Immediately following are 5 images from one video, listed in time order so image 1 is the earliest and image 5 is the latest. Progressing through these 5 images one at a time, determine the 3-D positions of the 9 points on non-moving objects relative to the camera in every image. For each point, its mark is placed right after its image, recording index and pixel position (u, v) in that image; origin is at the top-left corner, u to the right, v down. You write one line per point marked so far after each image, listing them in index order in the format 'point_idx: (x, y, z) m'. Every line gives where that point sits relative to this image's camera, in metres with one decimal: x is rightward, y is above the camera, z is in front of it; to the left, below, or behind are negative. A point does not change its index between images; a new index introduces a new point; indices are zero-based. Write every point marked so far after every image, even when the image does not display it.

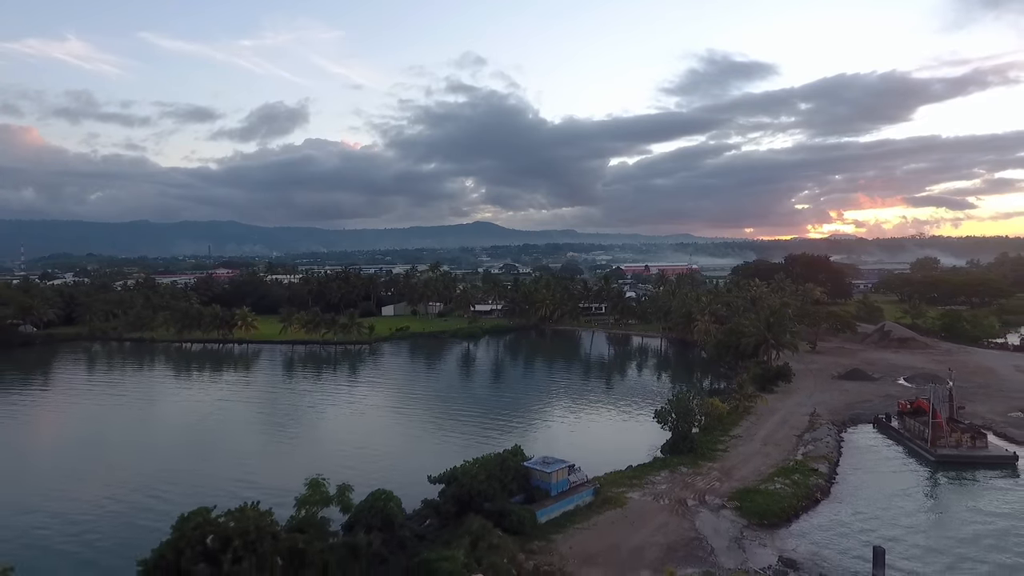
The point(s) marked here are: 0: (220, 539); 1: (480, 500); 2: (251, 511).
0: (-6.3, -5.3, +13.4) m
1: (-1.1, -6.7, +19.5) m
2: (-6.0, -5.2, +14.1) m
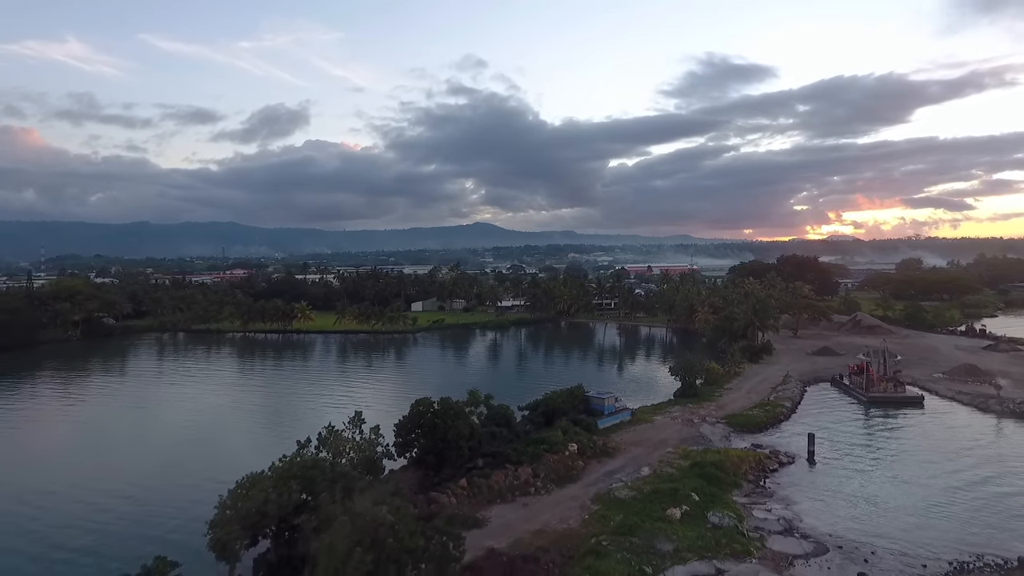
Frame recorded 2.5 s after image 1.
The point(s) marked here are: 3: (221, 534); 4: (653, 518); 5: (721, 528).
0: (-2.8, -4.7, +24.3) m
1: (+2.4, -6.2, +30.4) m
2: (-2.5, -4.6, +25.0) m
3: (-7.4, -6.2, +15.6) m
4: (+4.5, -7.4, +19.8) m
5: (+6.6, -7.6, +19.4) m
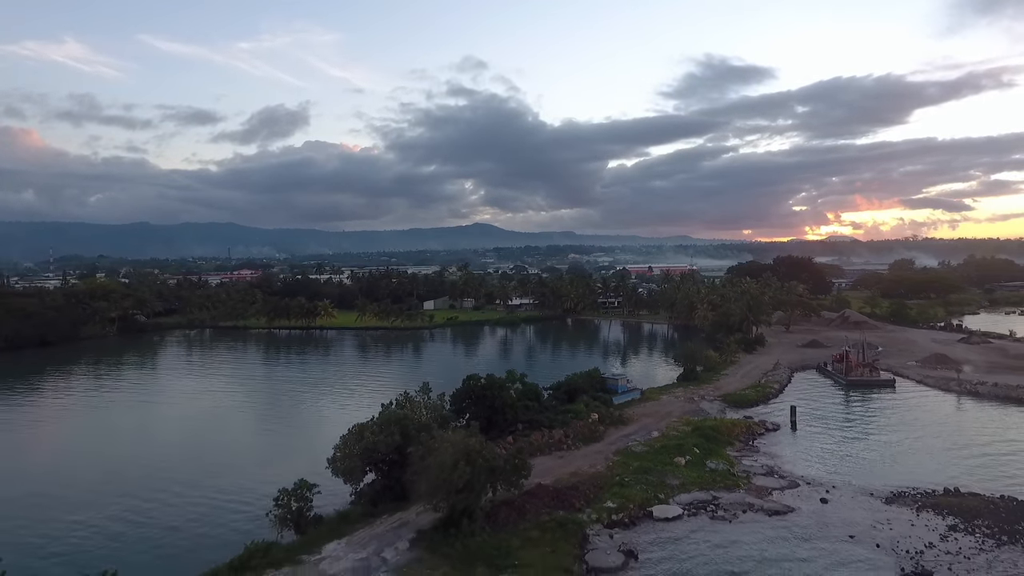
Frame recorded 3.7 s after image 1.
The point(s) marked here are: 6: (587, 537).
0: (-1.2, -4.5, +29.7) m
1: (+4.0, -6.0, +35.7) m
2: (-0.9, -4.4, +30.3) m
3: (-5.8, -6.0, +21.0) m
4: (+6.2, -7.2, +25.1) m
5: (+8.3, -7.3, +24.7) m
6: (+2.4, -7.9, +19.6) m
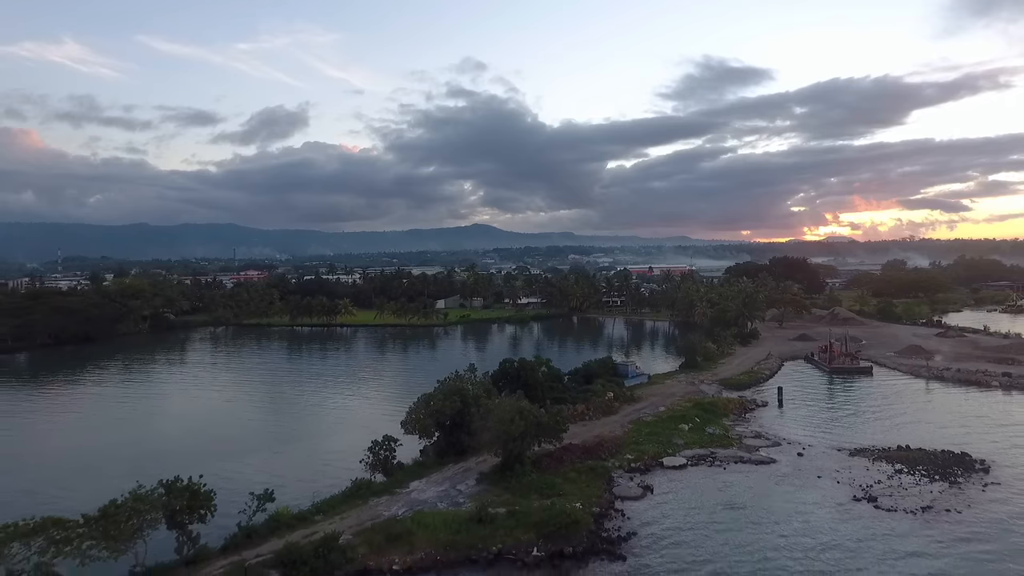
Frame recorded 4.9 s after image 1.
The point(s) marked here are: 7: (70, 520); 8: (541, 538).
0: (+0.5, -4.3, +35.0) m
1: (+5.6, -5.8, +41.1) m
2: (+0.8, -4.3, +35.7) m
3: (-4.1, -5.8, +26.3) m
4: (+7.8, -7.0, +30.5) m
5: (+9.9, -7.2, +30.1) m
6: (+4.1, -7.7, +25.0) m
7: (-11.3, -5.9, +15.7) m
8: (+0.9, -7.9, +19.4) m
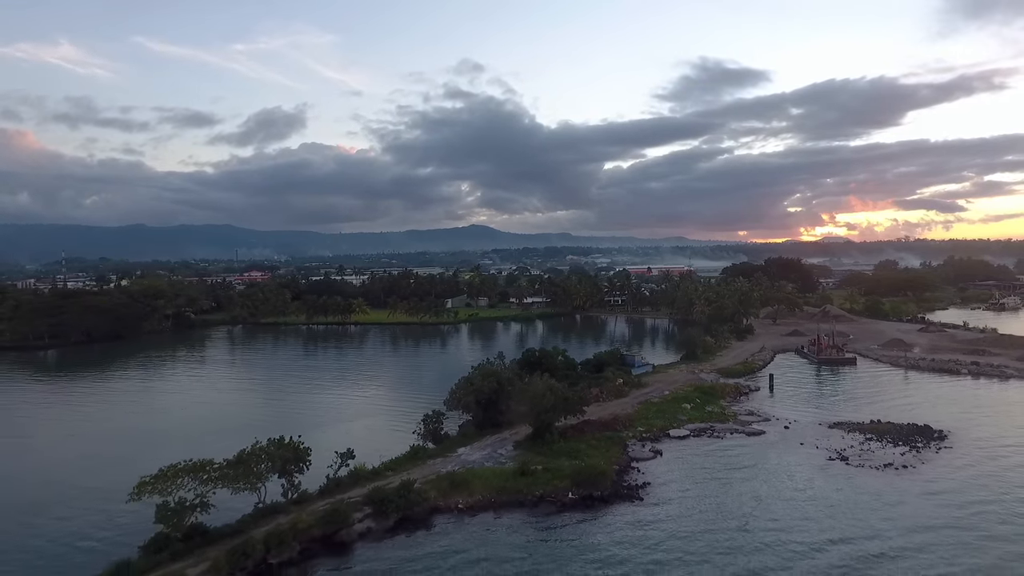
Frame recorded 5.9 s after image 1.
0: (+1.9, -4.2, +39.5) m
1: (+7.0, -5.7, +45.6) m
2: (+2.2, -4.1, +40.2) m
3: (-2.7, -5.7, +30.8) m
4: (+9.2, -6.8, +35.0) m
5: (+11.3, -7.0, +34.6) m
6: (+5.6, -7.5, +29.5) m
7: (-9.8, -5.8, +20.2) m
8: (+2.4, -7.7, +23.9) m
